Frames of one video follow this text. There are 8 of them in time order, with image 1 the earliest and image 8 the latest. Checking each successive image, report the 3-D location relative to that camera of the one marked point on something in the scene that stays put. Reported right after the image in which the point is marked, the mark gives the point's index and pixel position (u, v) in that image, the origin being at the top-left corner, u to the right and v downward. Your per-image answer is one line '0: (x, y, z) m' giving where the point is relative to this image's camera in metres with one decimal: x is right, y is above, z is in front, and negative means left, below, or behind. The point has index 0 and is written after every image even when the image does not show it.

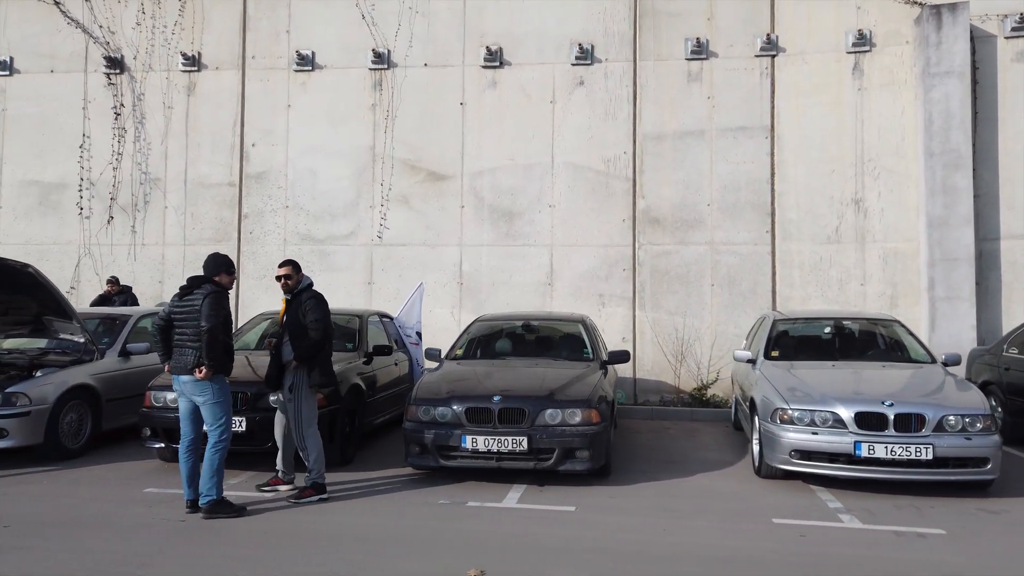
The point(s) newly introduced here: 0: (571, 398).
0: (+0.4, -0.7, +5.0) m
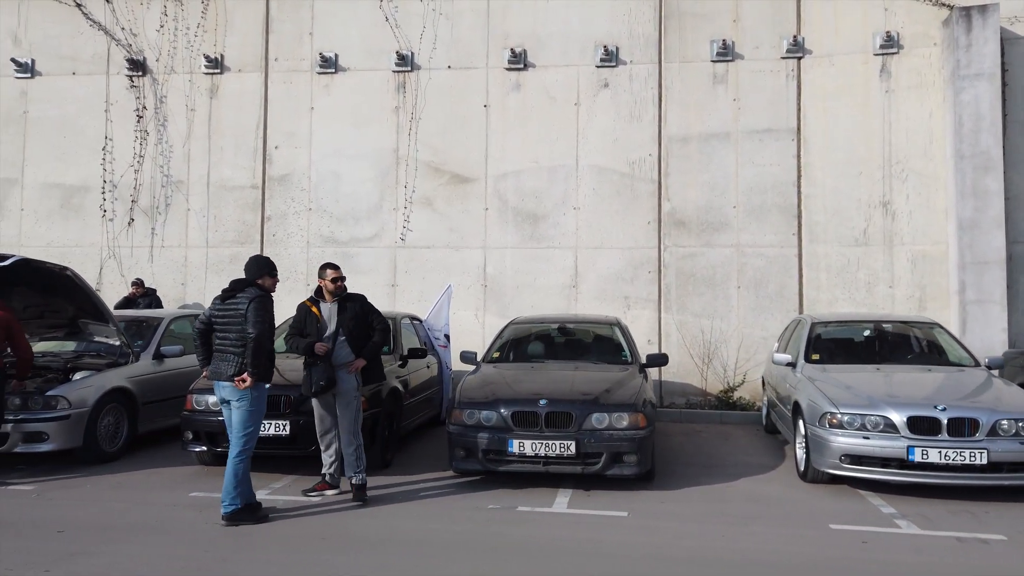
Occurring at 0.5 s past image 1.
0: (+0.7, -0.8, +5.0) m
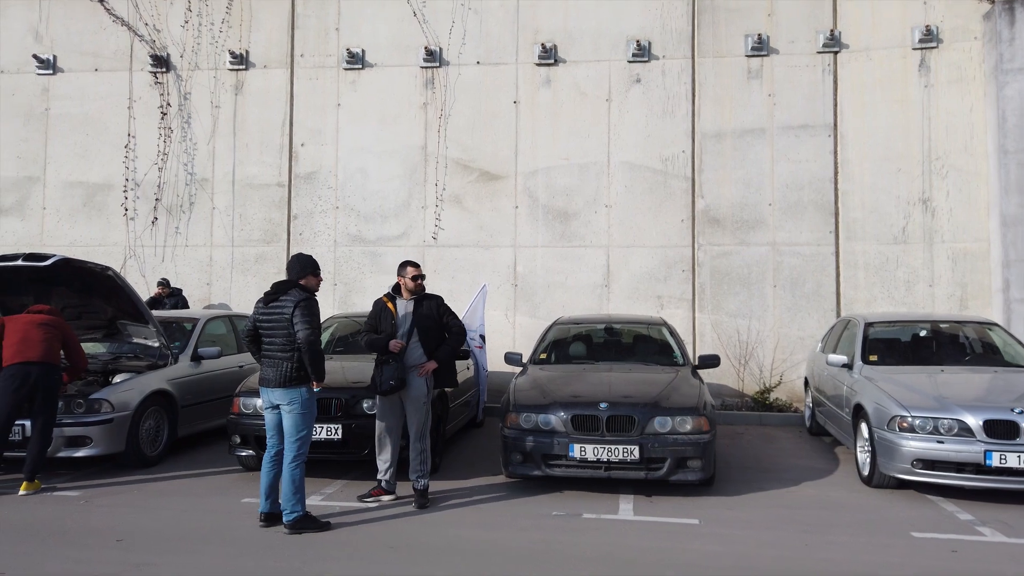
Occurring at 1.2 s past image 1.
0: (+1.1, -0.8, +4.8) m
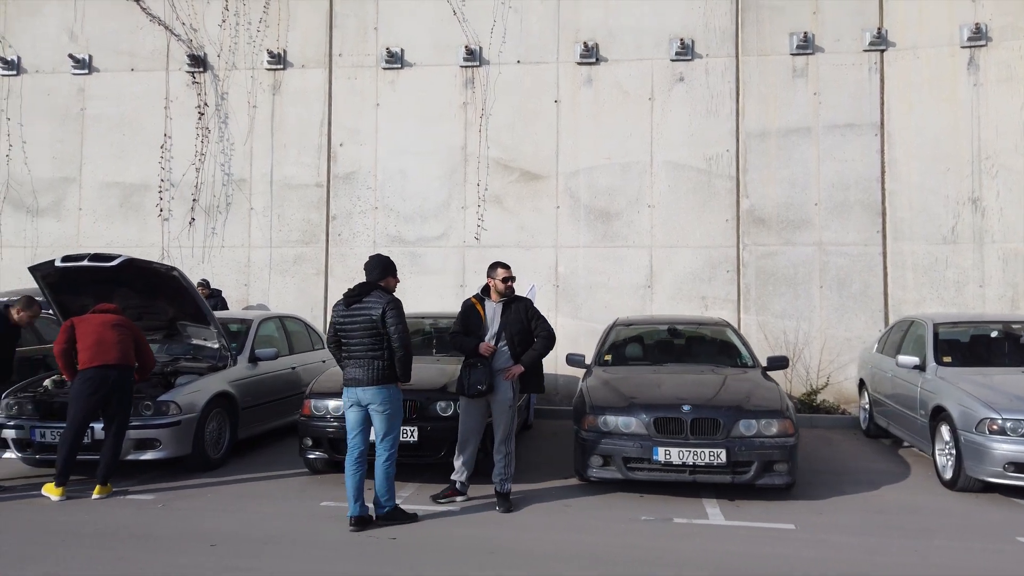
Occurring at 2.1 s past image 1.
0: (+1.6, -0.8, +4.7) m
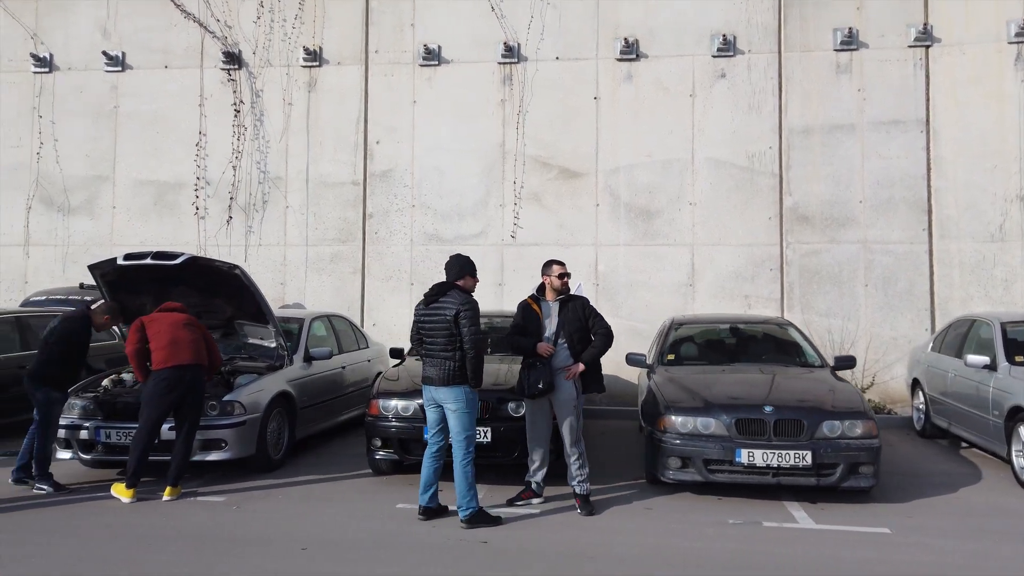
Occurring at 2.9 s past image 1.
0: (+2.1, -0.7, +4.6) m
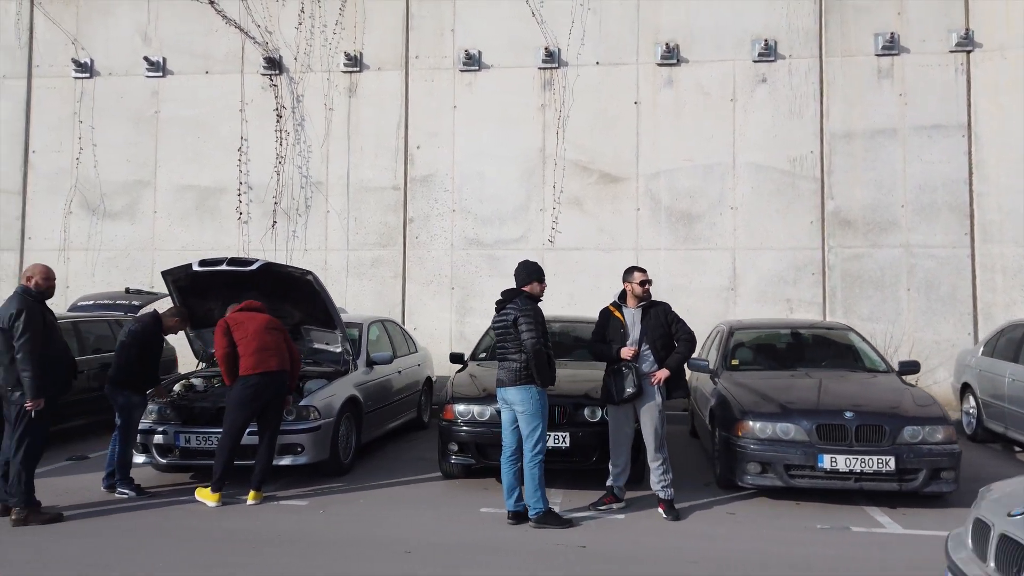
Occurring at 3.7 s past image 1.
0: (+2.6, -0.8, +4.7) m
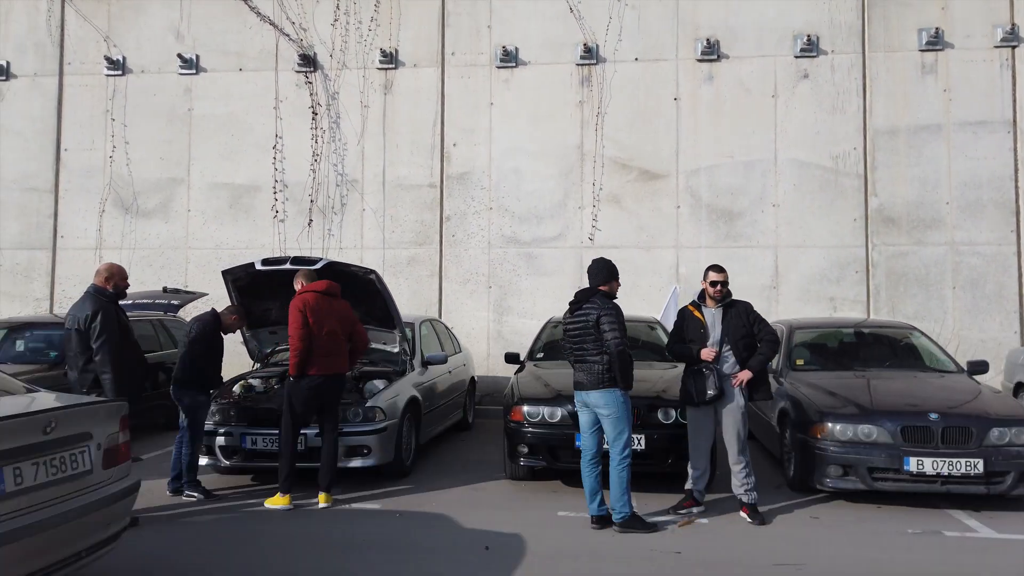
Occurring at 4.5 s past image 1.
0: (+3.0, -0.8, +4.6) m
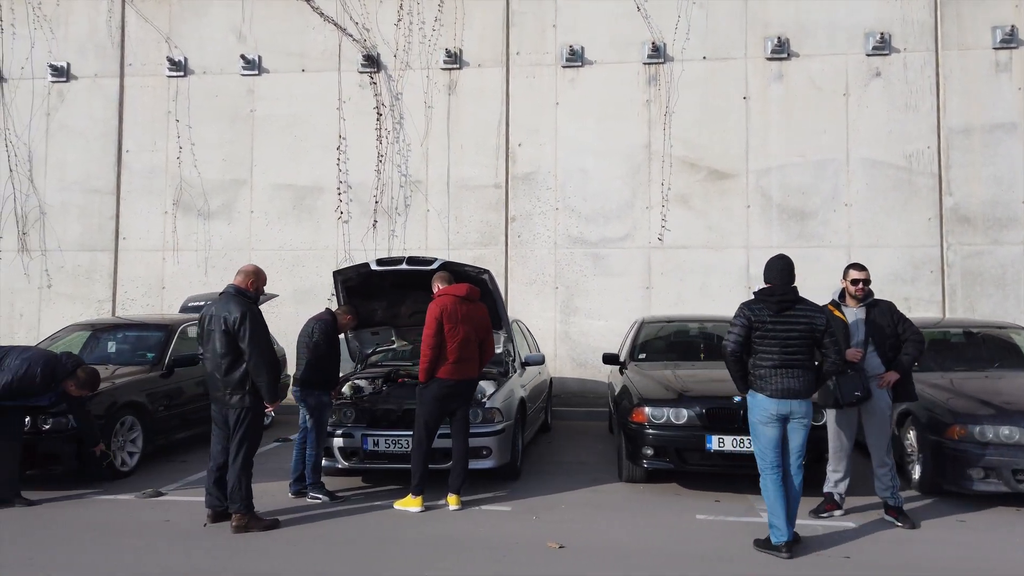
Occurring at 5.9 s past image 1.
0: (+3.8, -0.8, +4.5) m
